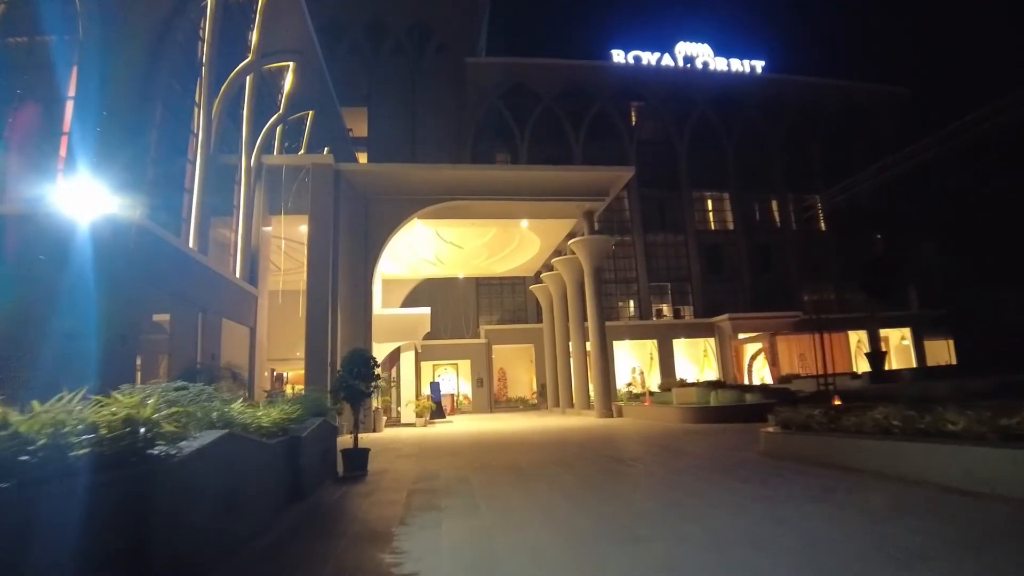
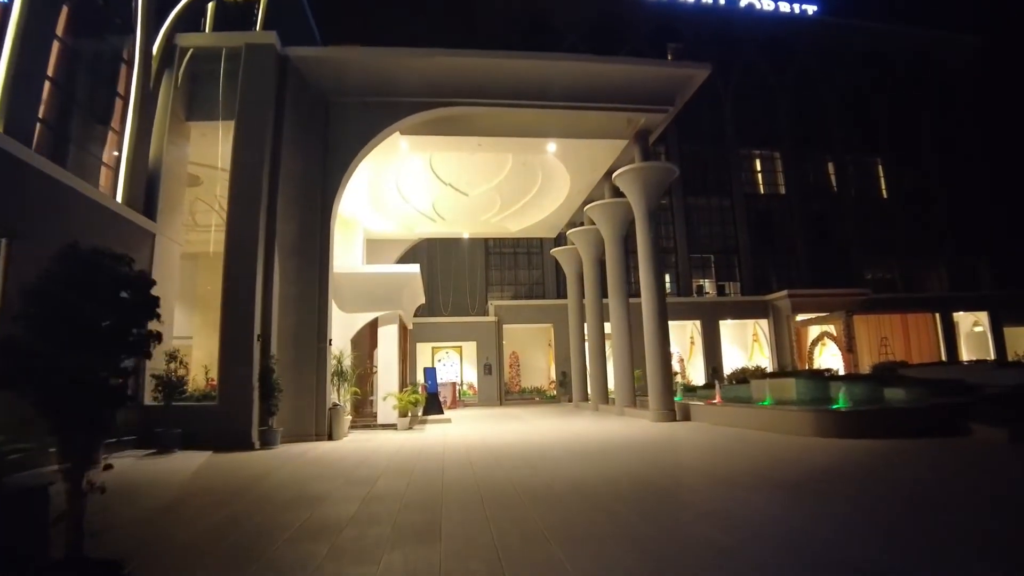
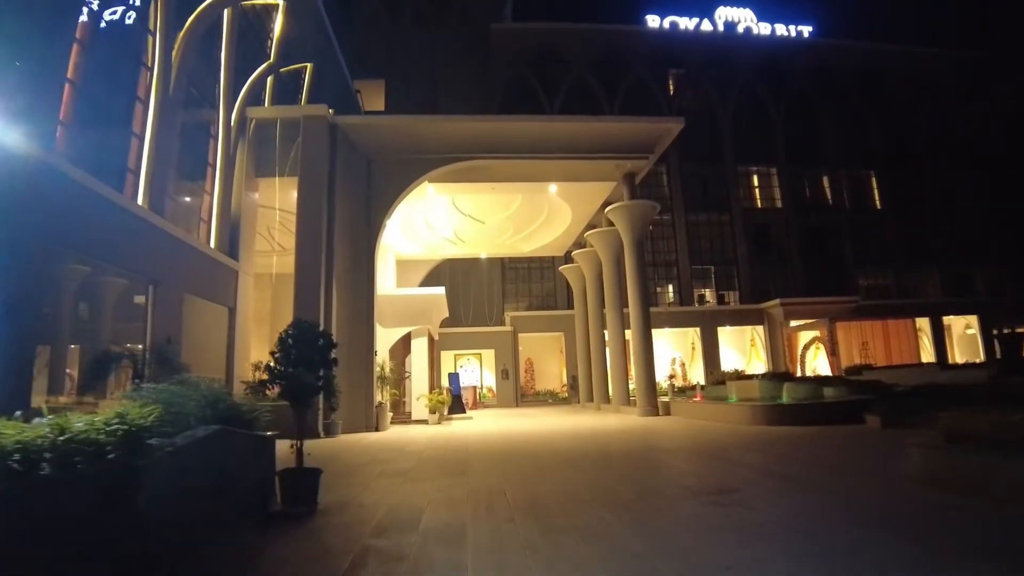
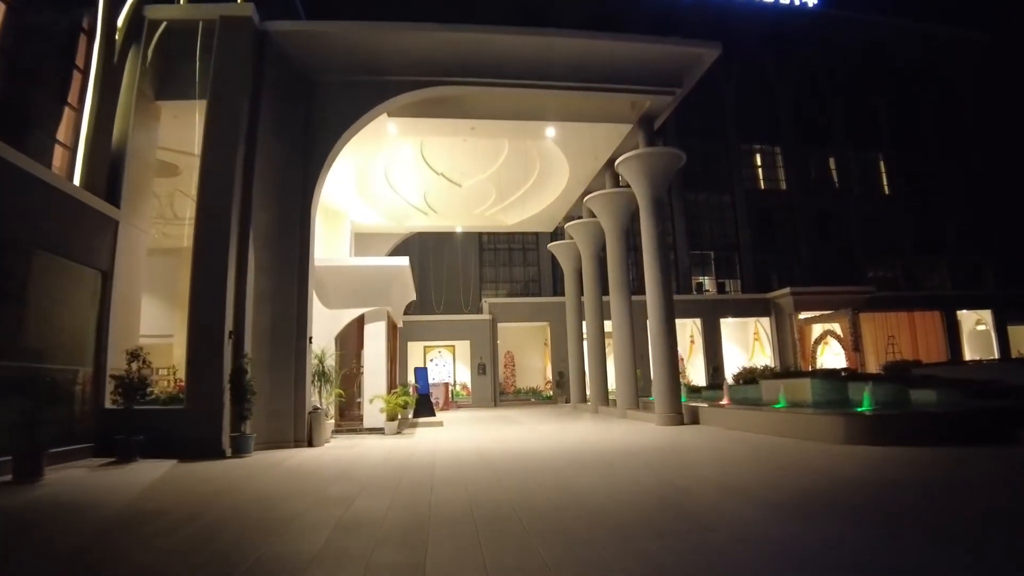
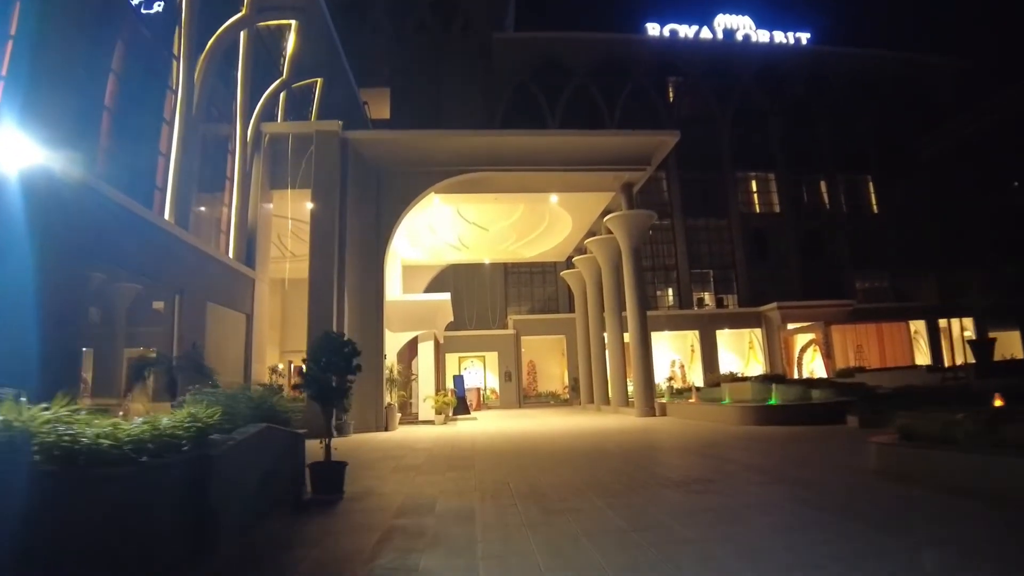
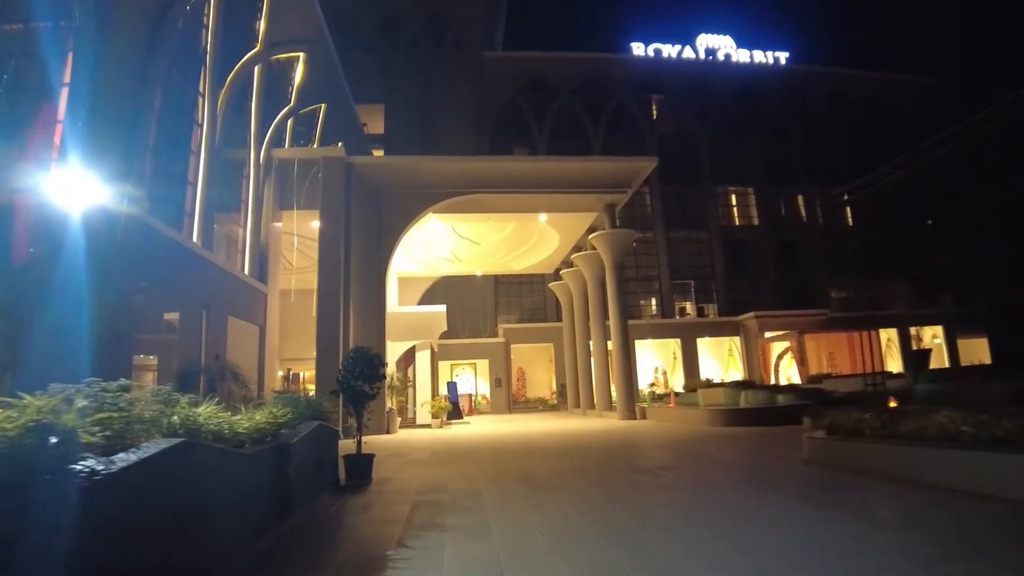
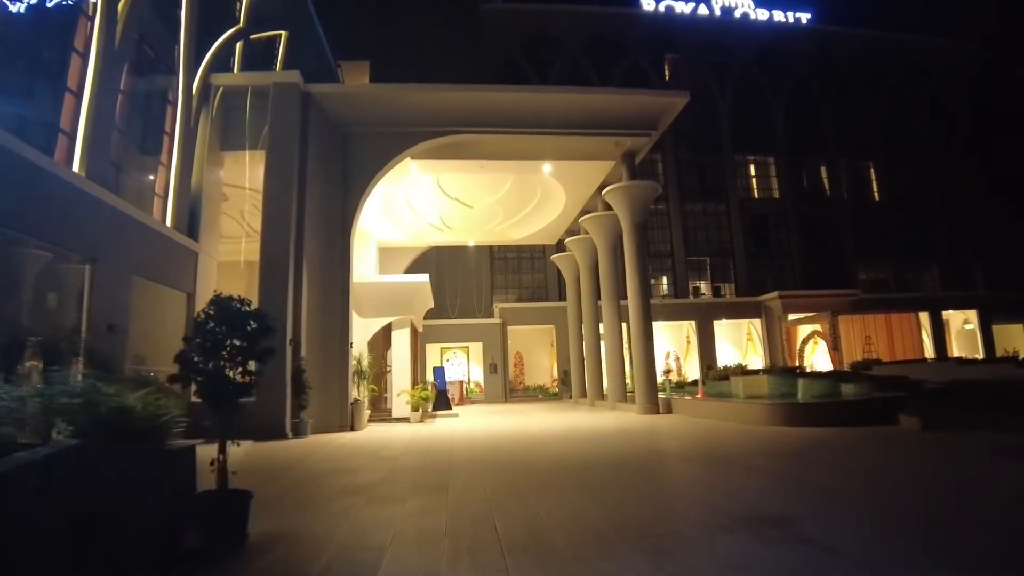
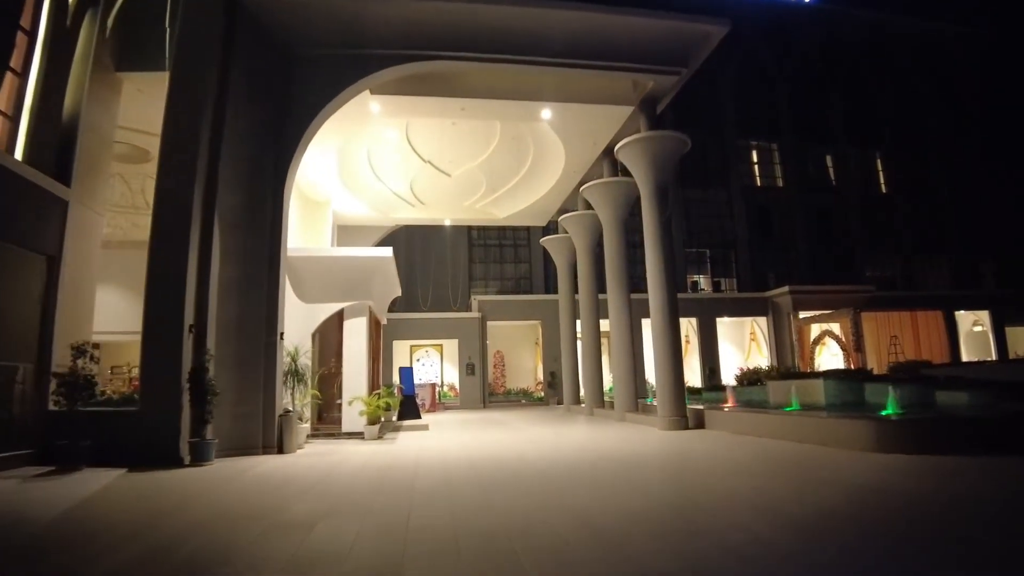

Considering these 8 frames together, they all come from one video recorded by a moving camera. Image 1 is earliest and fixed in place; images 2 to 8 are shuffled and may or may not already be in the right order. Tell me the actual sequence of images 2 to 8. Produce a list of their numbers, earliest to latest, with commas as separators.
6, 5, 3, 7, 2, 4, 8
